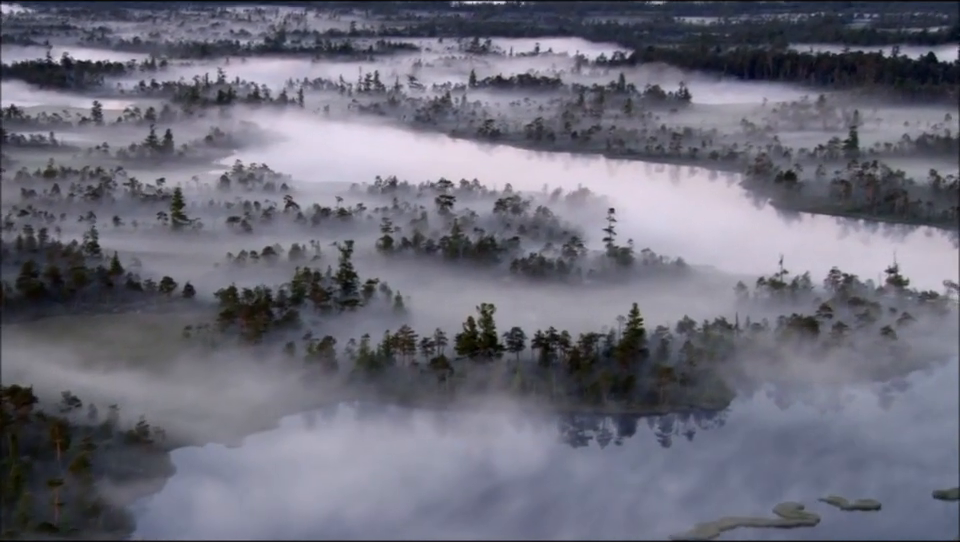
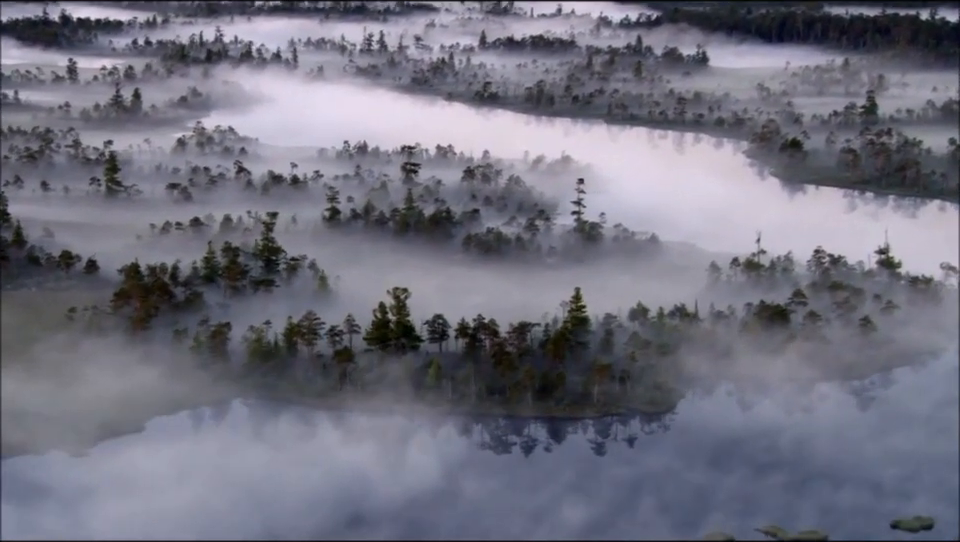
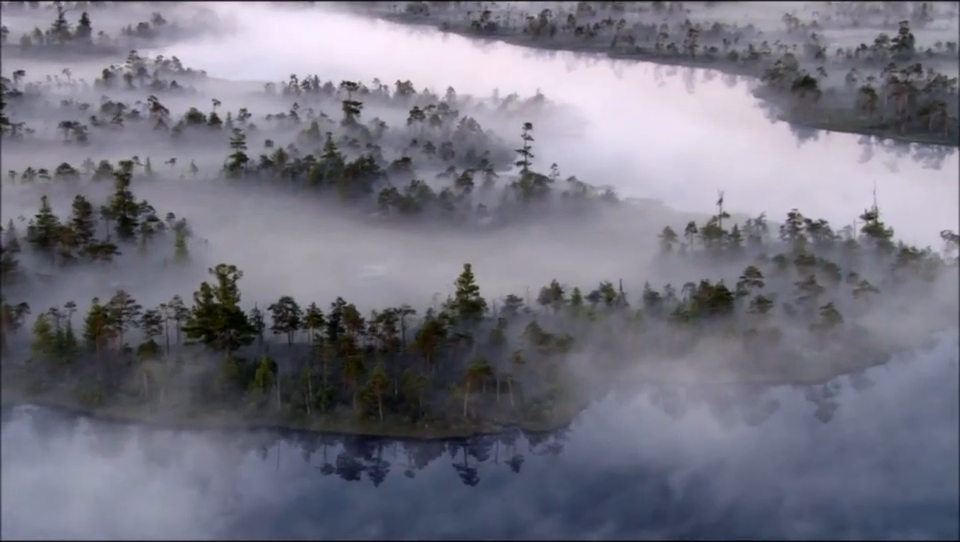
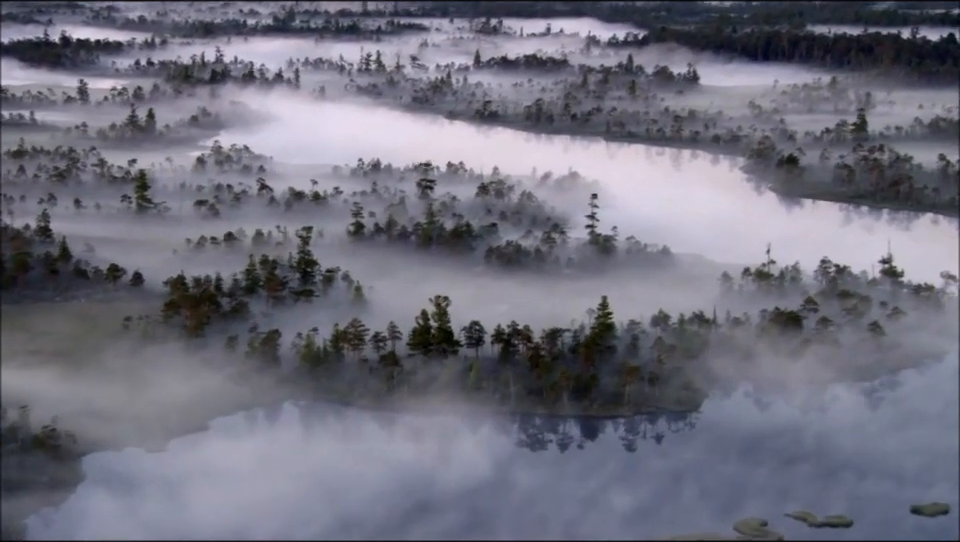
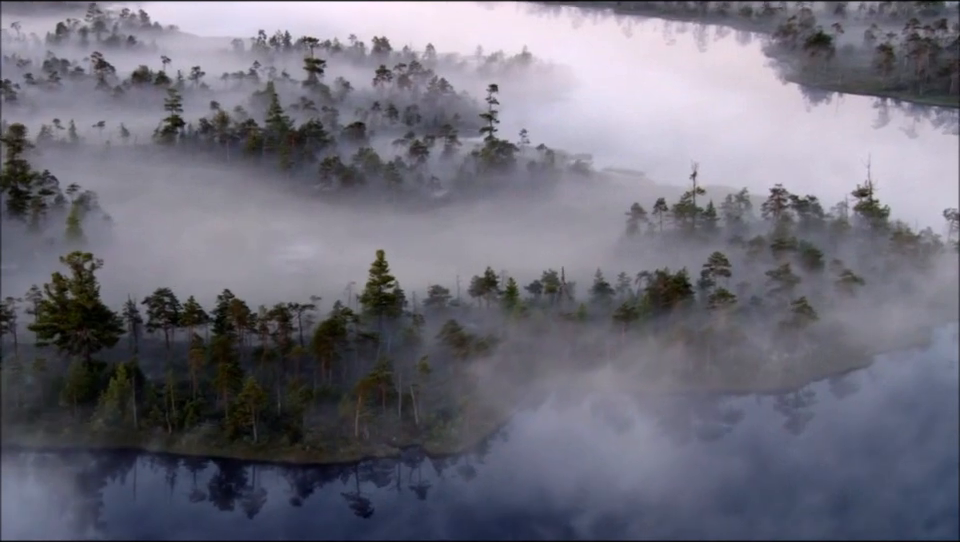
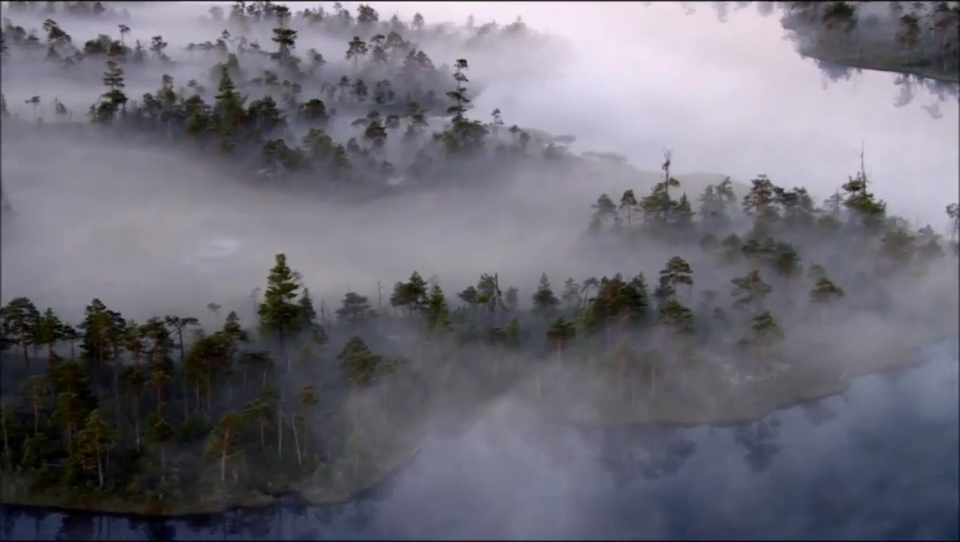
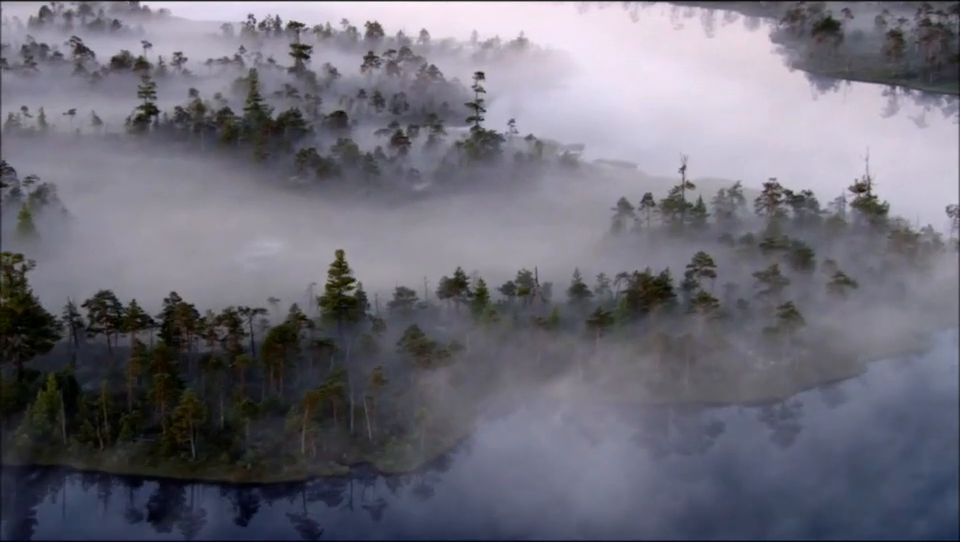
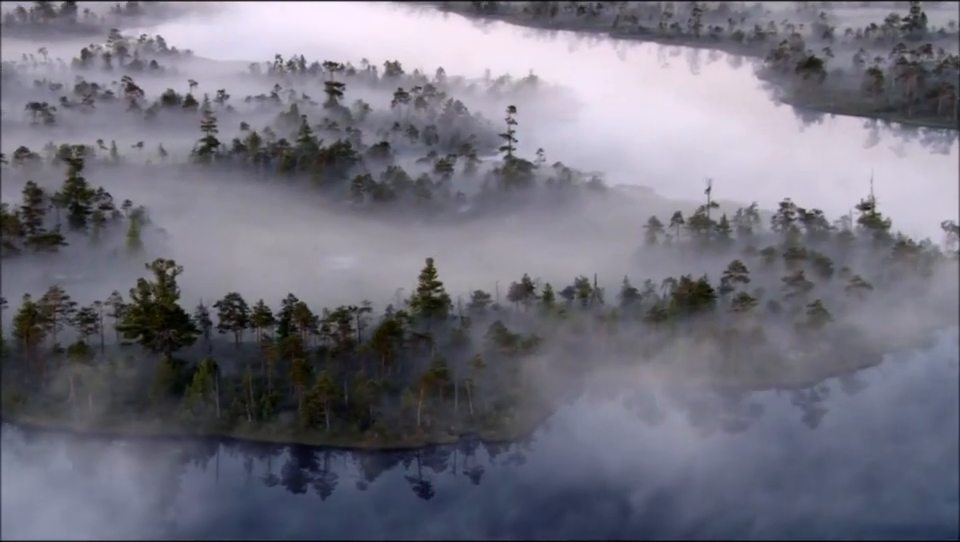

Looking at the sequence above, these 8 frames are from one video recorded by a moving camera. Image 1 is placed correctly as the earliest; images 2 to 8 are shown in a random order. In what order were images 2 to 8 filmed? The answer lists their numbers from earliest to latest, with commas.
4, 2, 3, 8, 5, 7, 6
